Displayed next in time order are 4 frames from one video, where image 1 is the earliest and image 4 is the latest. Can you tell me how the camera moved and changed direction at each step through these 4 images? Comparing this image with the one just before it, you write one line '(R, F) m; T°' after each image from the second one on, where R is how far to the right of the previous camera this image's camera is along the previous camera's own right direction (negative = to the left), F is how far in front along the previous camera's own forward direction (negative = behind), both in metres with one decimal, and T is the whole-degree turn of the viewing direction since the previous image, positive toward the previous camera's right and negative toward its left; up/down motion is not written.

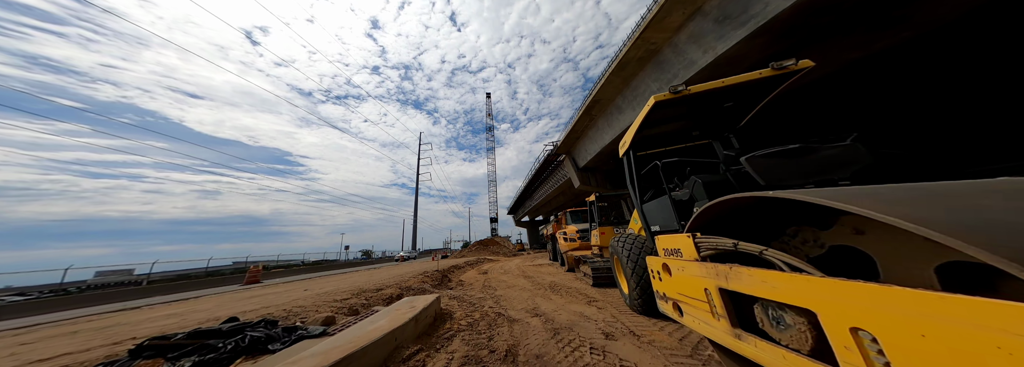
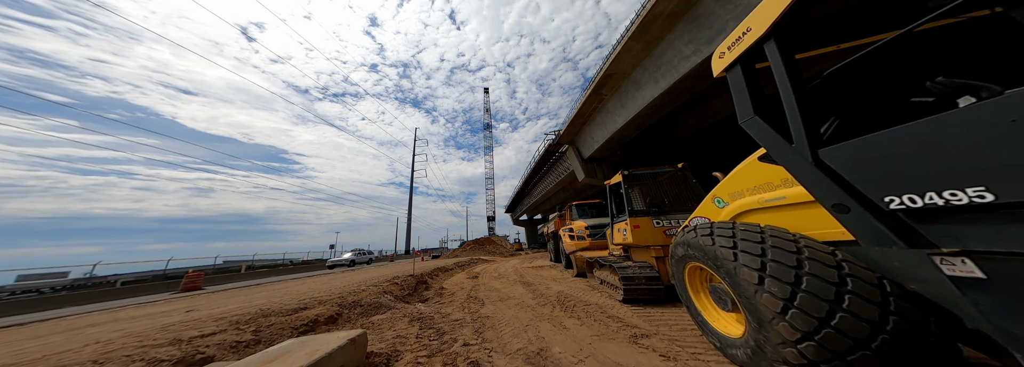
(+0.1, +1.7) m; 0°
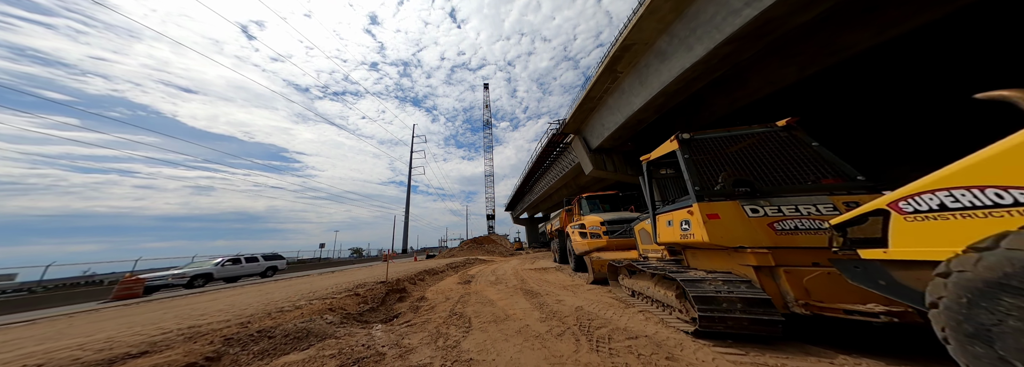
(0.0, +1.4) m; 0°
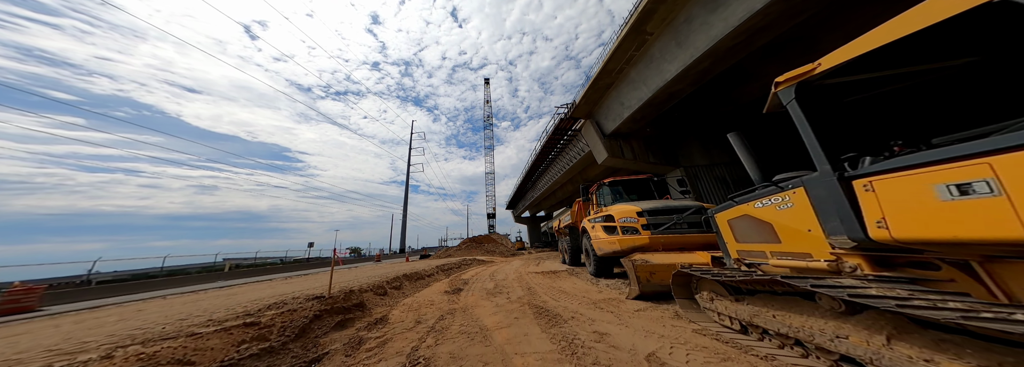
(-0.1, +1.8) m; 0°
